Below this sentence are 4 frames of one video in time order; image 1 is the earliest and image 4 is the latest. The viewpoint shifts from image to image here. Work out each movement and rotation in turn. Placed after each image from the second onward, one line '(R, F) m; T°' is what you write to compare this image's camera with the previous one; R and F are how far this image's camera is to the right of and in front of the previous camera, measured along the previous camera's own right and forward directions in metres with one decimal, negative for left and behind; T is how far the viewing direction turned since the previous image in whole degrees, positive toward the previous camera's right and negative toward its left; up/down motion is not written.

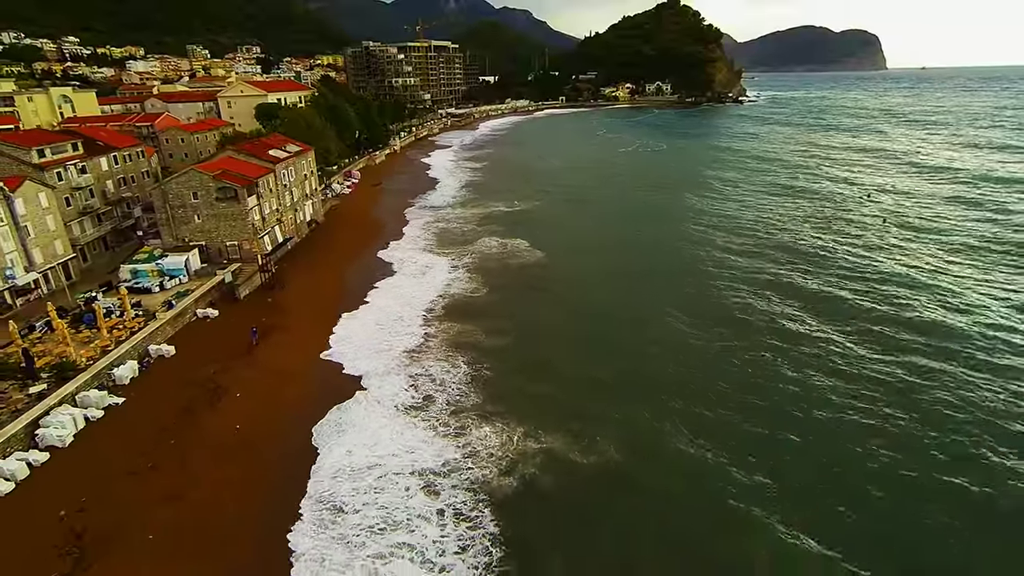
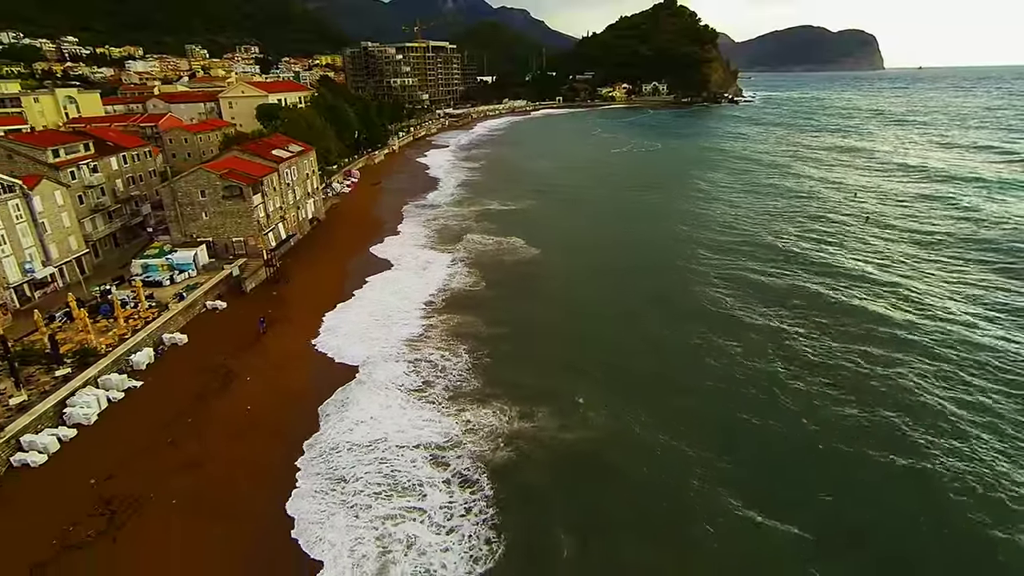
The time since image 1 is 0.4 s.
(+0.2, -1.4) m; 0°
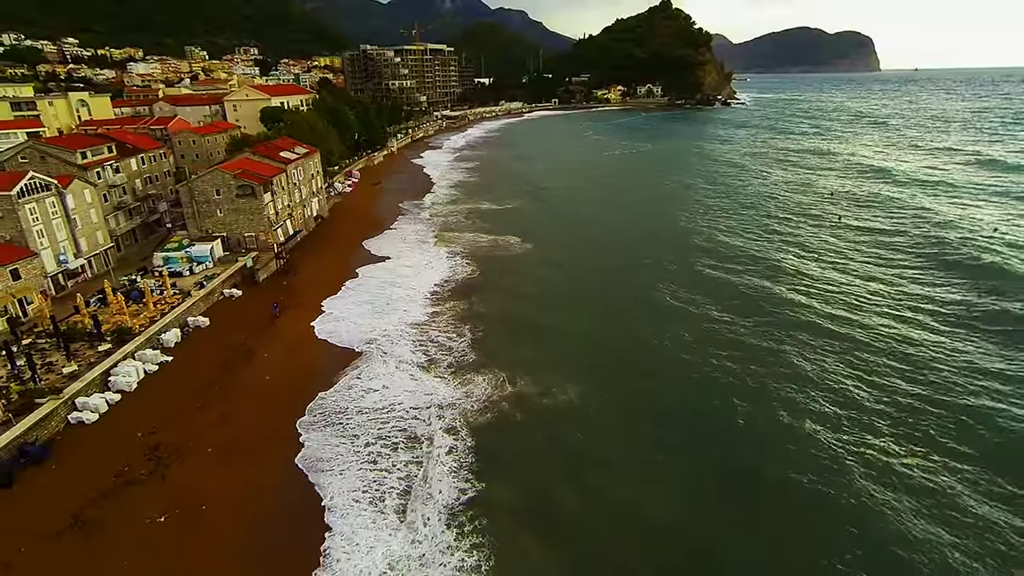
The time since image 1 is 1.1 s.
(+0.5, -2.7) m; 0°
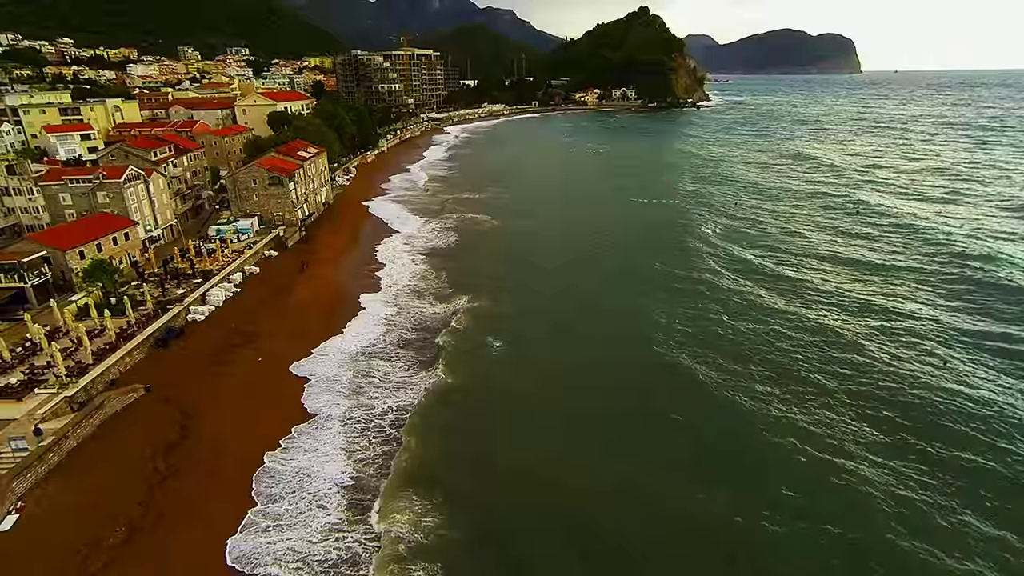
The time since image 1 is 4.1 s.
(+2.0, -11.5) m; +1°
